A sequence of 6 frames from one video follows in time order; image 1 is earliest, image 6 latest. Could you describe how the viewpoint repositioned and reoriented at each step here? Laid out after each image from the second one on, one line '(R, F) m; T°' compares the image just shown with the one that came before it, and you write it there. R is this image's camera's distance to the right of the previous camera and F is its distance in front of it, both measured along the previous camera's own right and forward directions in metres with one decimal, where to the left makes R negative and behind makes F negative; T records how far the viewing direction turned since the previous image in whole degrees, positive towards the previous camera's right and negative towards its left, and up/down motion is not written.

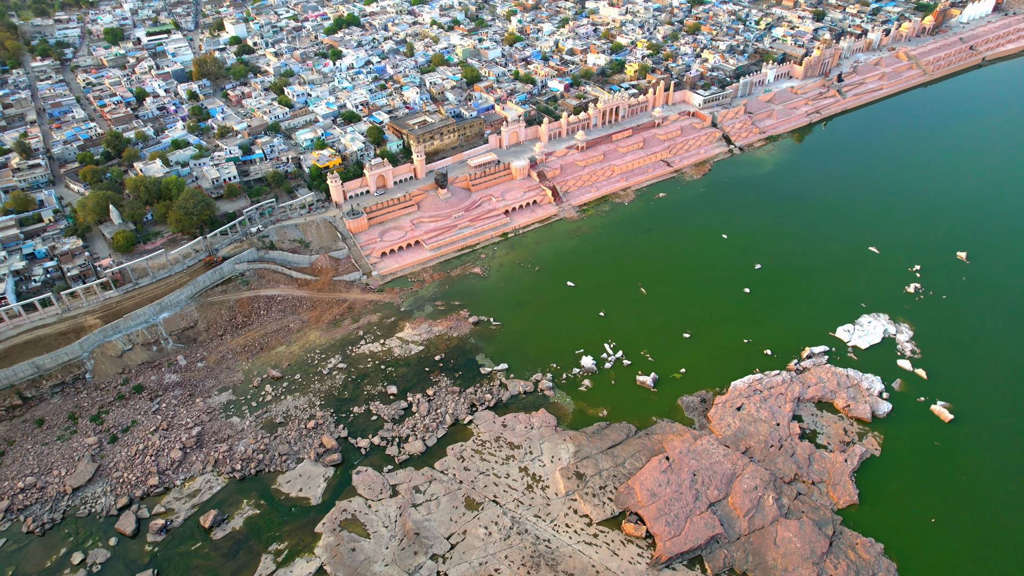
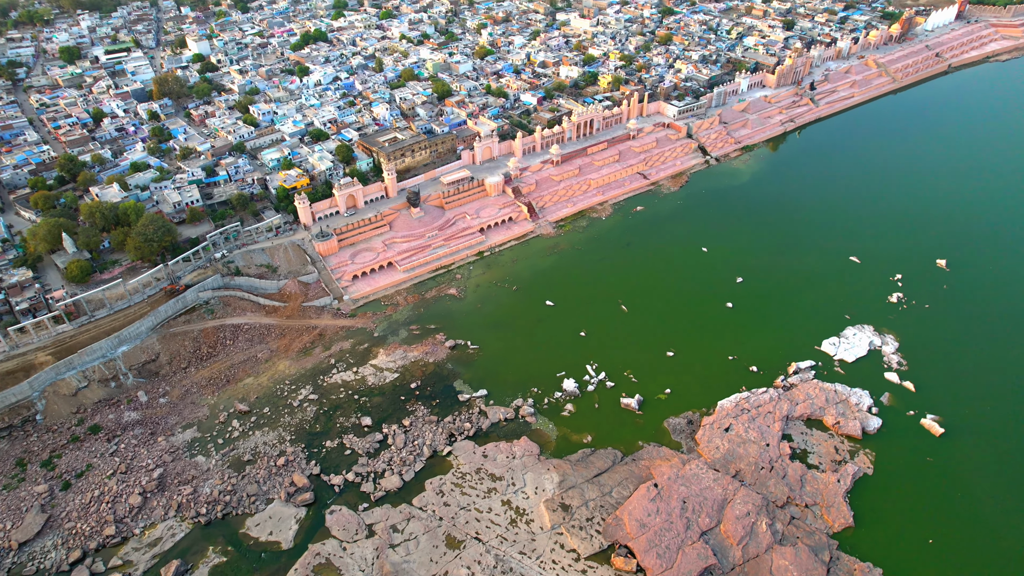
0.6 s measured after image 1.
(0.0, +1.6) m; +2°
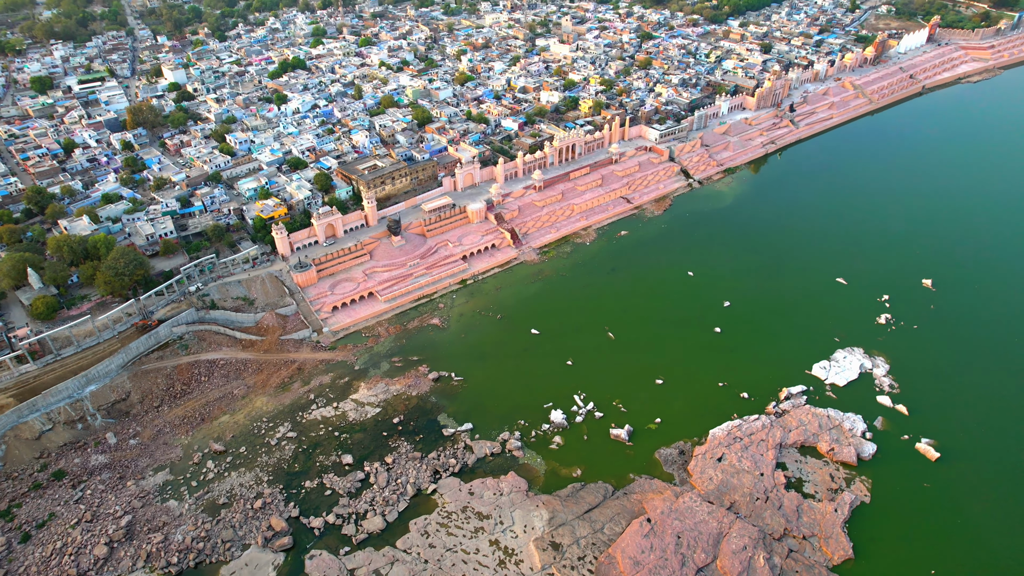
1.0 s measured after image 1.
(0.0, +1.0) m; +1°
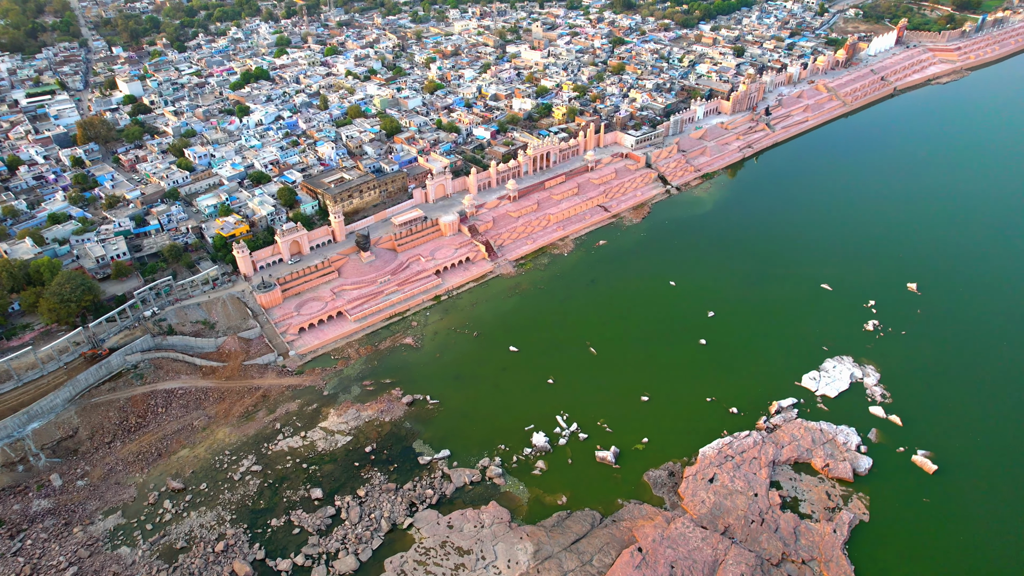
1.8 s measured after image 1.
(0.0, +2.1) m; +2°
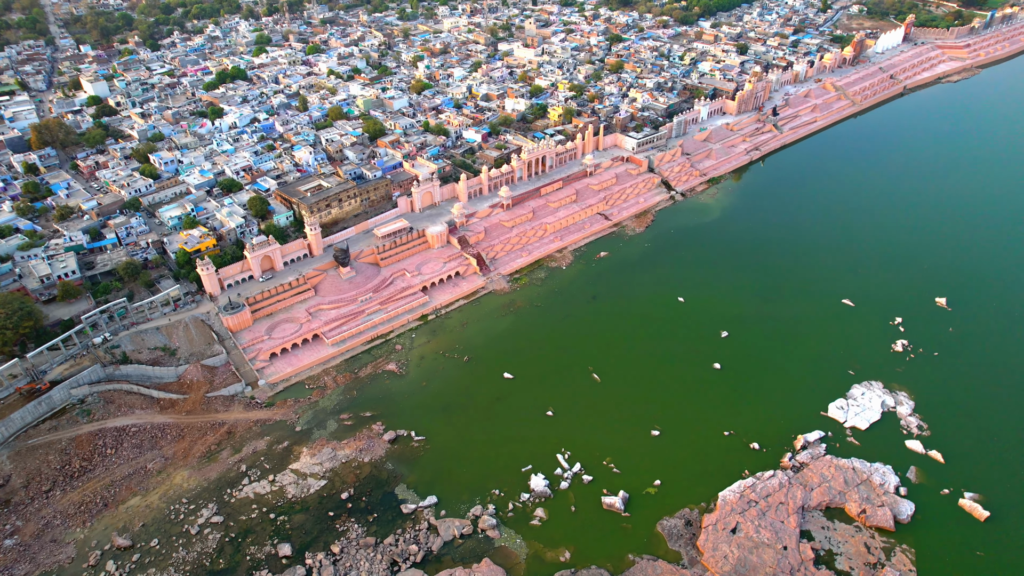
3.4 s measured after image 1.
(-0.1, +4.4) m; +1°
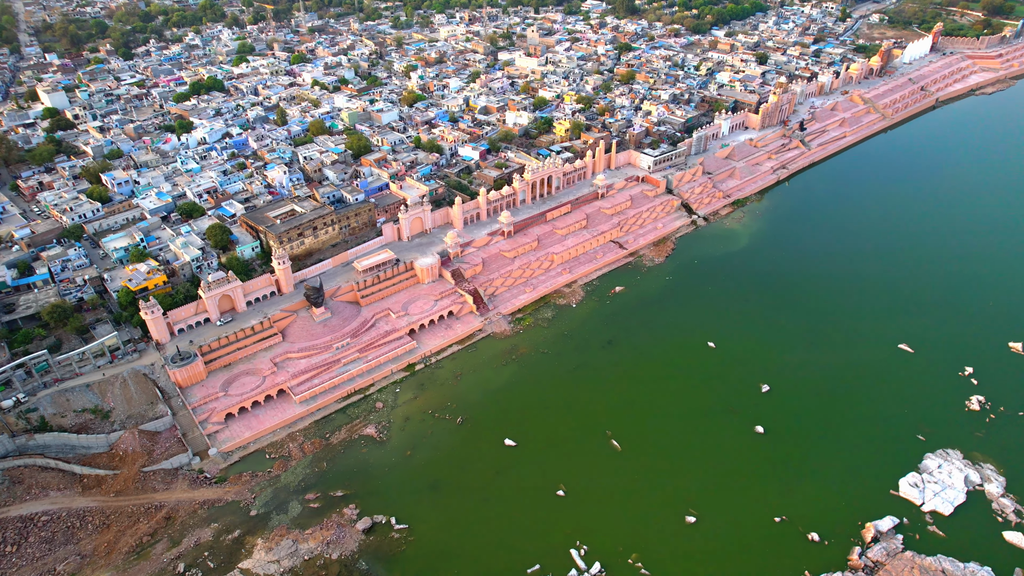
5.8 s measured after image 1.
(-0.2, +6.8) m; 0°
